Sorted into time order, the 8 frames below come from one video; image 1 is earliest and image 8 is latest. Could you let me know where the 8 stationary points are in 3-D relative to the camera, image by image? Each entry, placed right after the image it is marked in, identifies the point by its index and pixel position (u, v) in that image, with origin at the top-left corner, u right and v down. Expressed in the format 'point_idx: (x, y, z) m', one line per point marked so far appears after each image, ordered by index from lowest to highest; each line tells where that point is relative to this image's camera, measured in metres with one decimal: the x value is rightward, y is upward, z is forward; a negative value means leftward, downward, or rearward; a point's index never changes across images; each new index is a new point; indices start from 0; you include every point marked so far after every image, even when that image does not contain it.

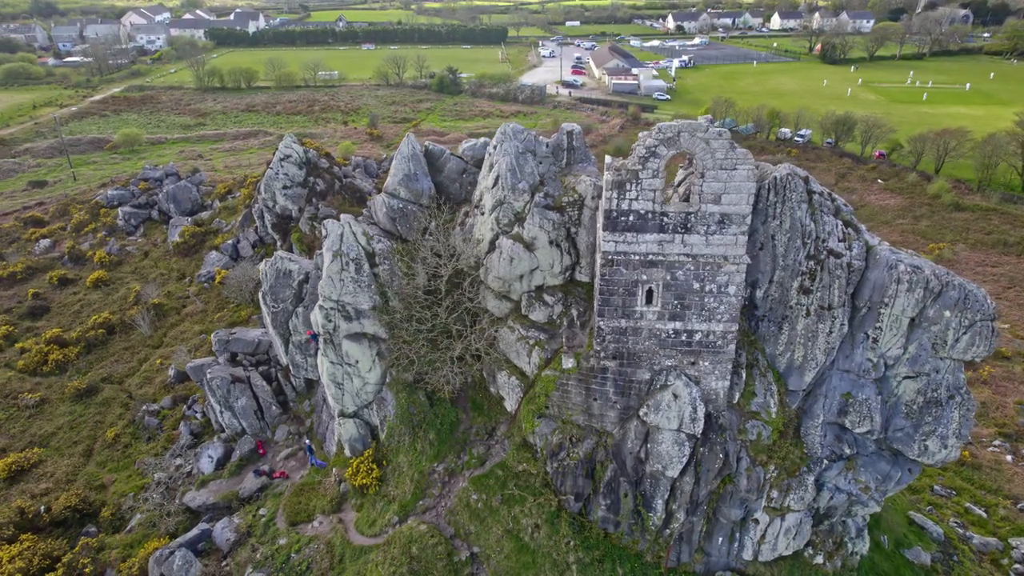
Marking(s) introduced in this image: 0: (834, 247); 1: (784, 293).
0: (+6.8, +0.9, +13.8) m
1: (+5.9, -0.1, +14.1) m
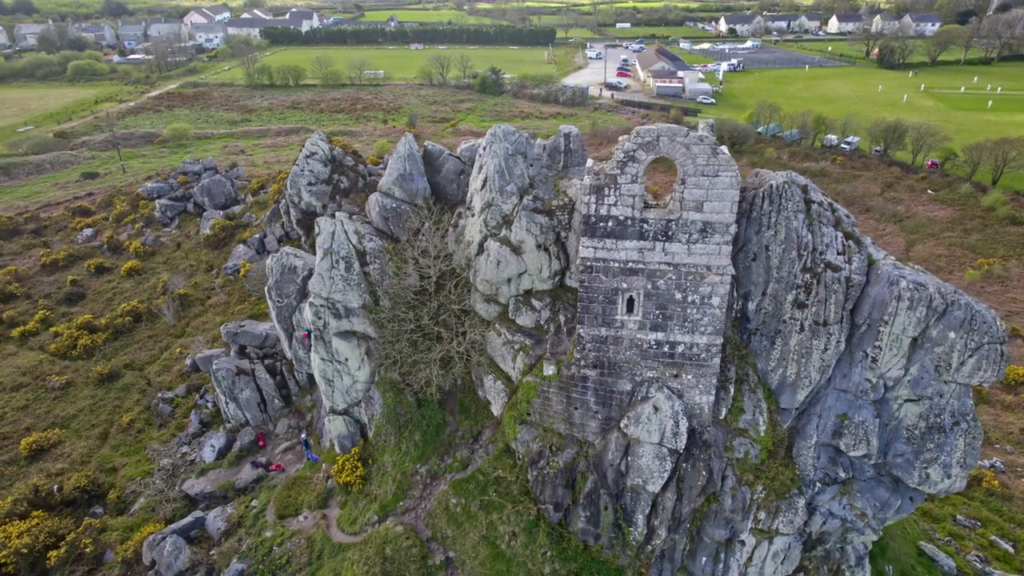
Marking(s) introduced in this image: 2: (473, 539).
0: (+6.5, +0.6, +13.2) m
1: (+5.5, -0.4, +13.5) m
2: (-0.8, -5.5, +14.2) m
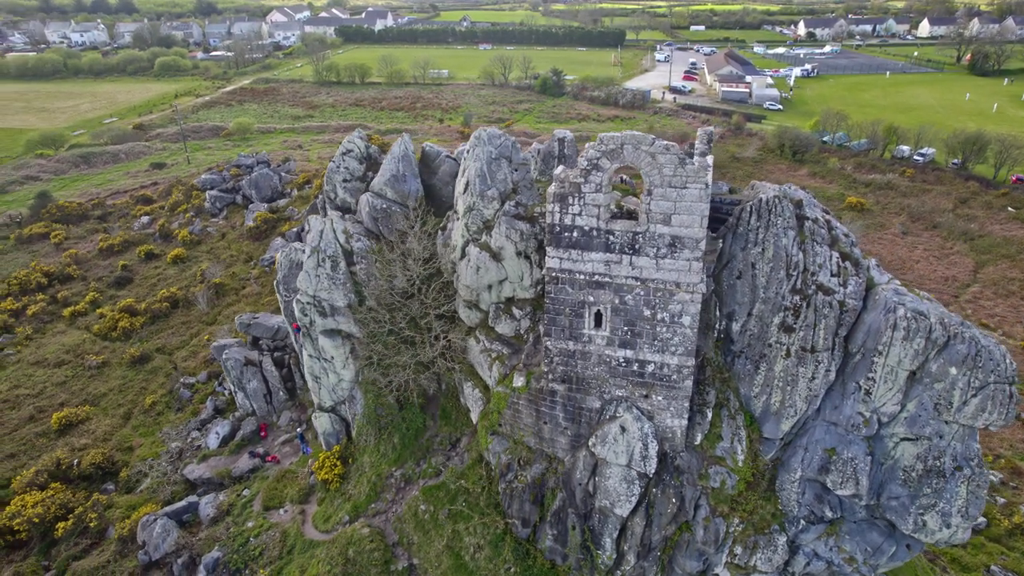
0: (+5.9, +0.1, +12.2) m
1: (+4.9, -0.8, +12.6) m
2: (-1.6, -5.6, +13.9) m
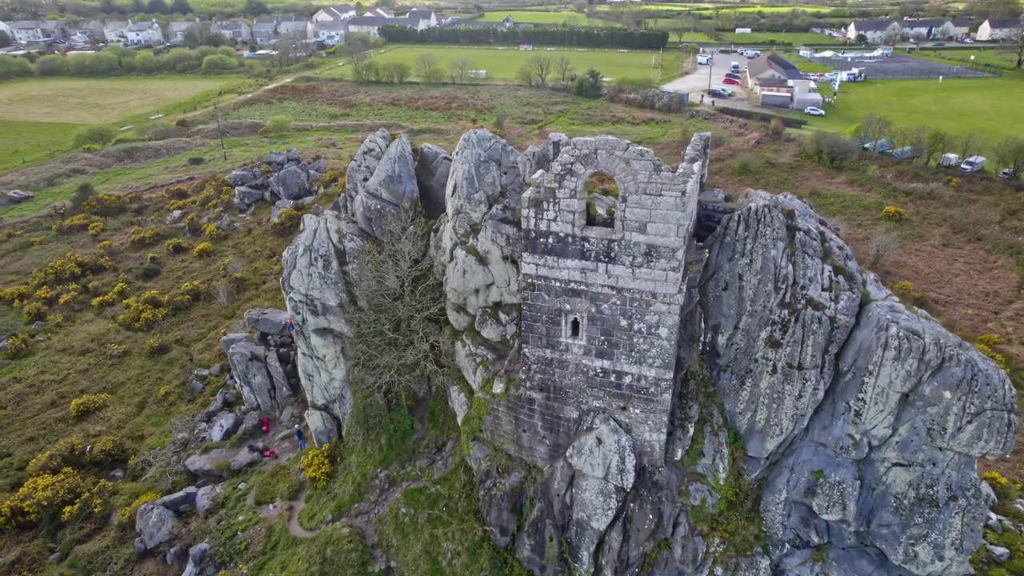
0: (+5.4, -0.1, +11.7) m
1: (+4.4, -1.0, +12.1) m
2: (-2.1, -5.6, +13.9) m
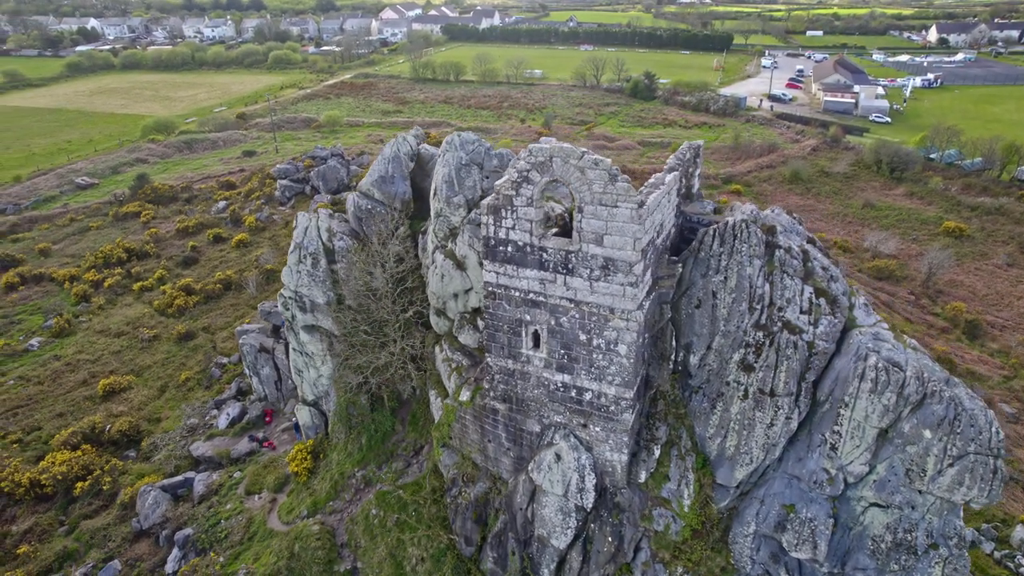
0: (+4.7, -0.5, +10.9) m
1: (+3.7, -1.3, +11.5) m
2: (-2.8, -5.6, +13.8) m
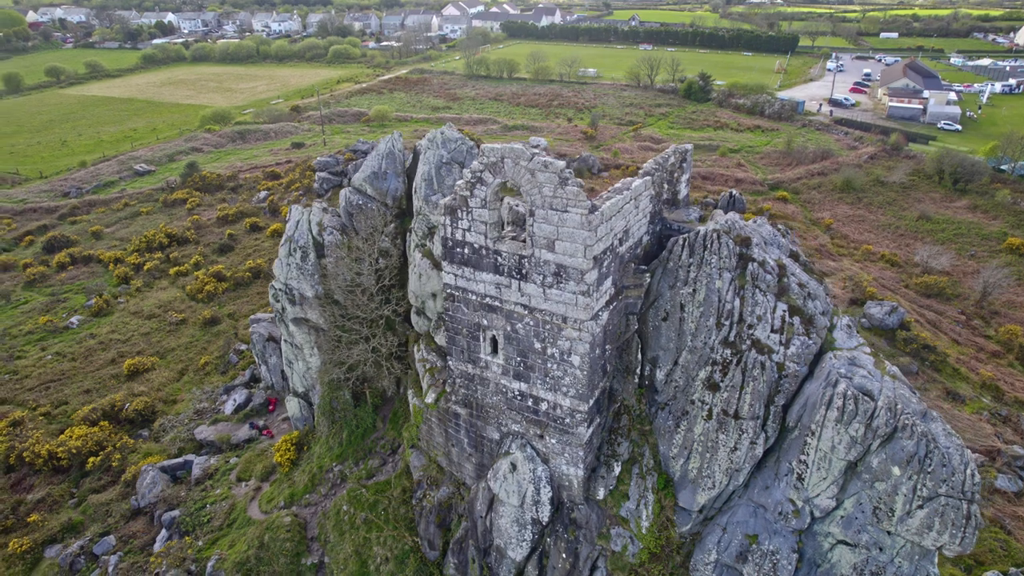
0: (+3.9, -0.8, +10.2) m
1: (+3.0, -1.6, +10.9) m
2: (-3.5, -5.6, +13.7) m
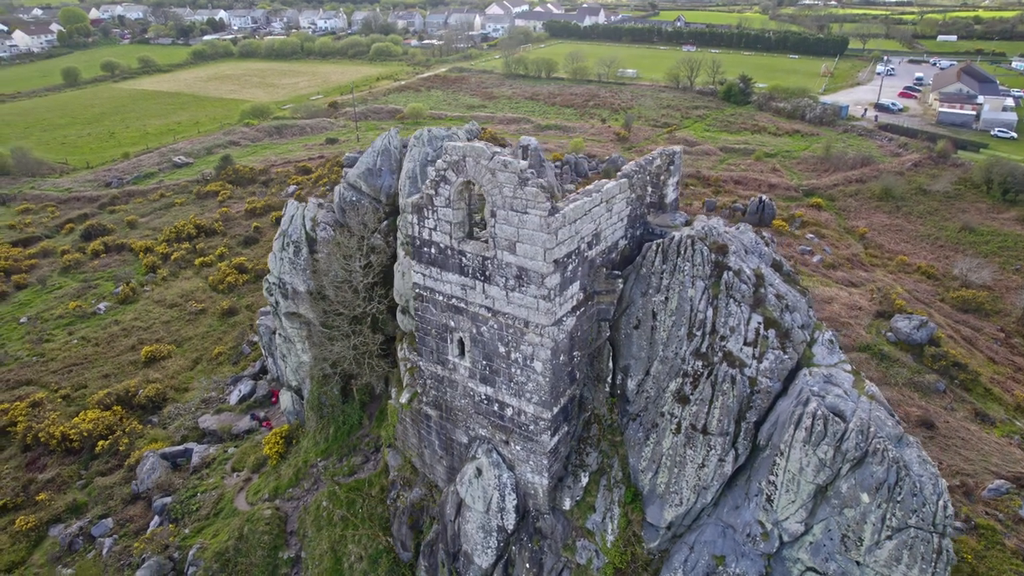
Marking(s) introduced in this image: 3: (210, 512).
0: (+3.3, -0.9, +9.8) m
1: (+2.4, -1.7, +10.5) m
2: (-4.0, -5.5, +13.7) m
3: (-7.4, -5.5, +16.0) m
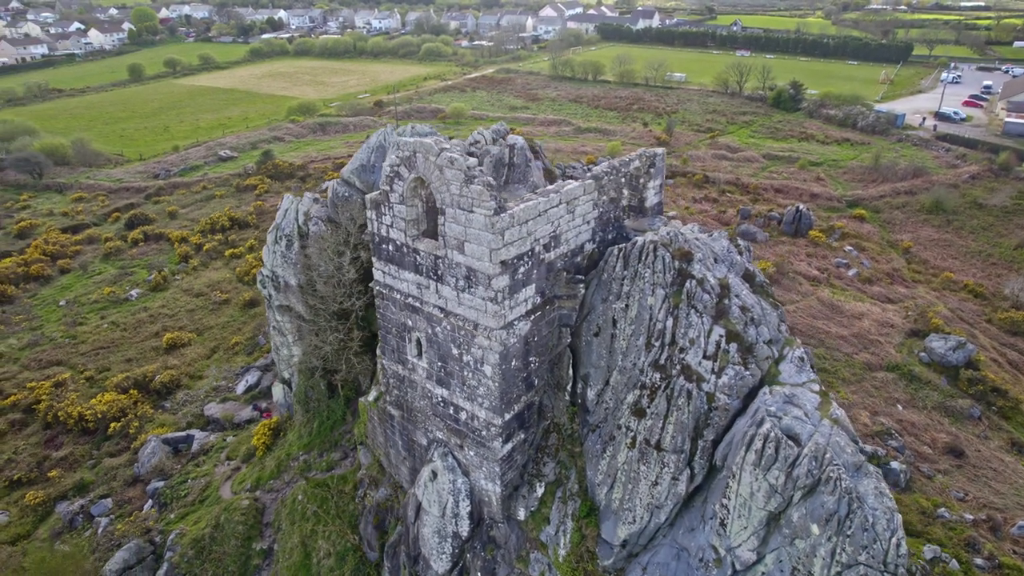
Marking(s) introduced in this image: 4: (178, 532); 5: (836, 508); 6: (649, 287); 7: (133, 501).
0: (+2.6, -1.1, +9.3) m
1: (+1.6, -1.8, +10.0) m
2: (-4.7, -5.3, +13.7) m
3: (-7.8, -5.2, +16.2) m
4: (-7.7, -5.7, +15.1) m
5: (+3.9, -2.6, +7.7) m
6: (+2.1, 0.0, +9.6) m
7: (-10.7, -6.0, +18.3) m
